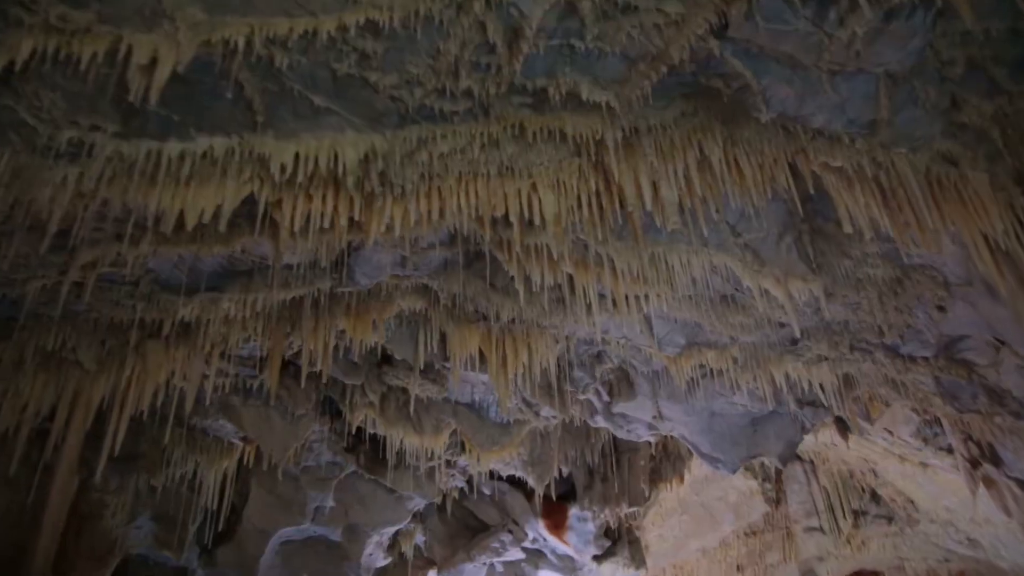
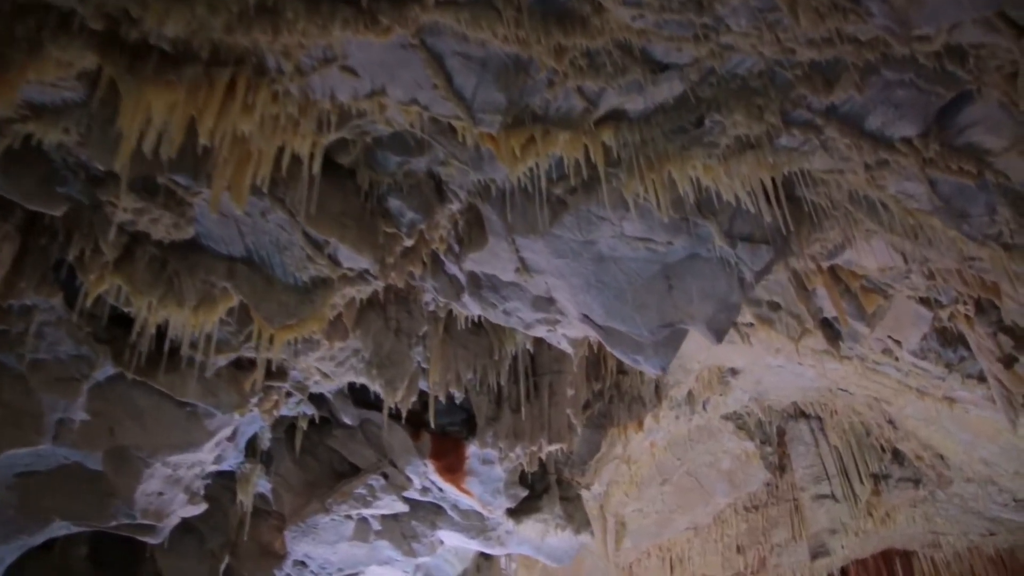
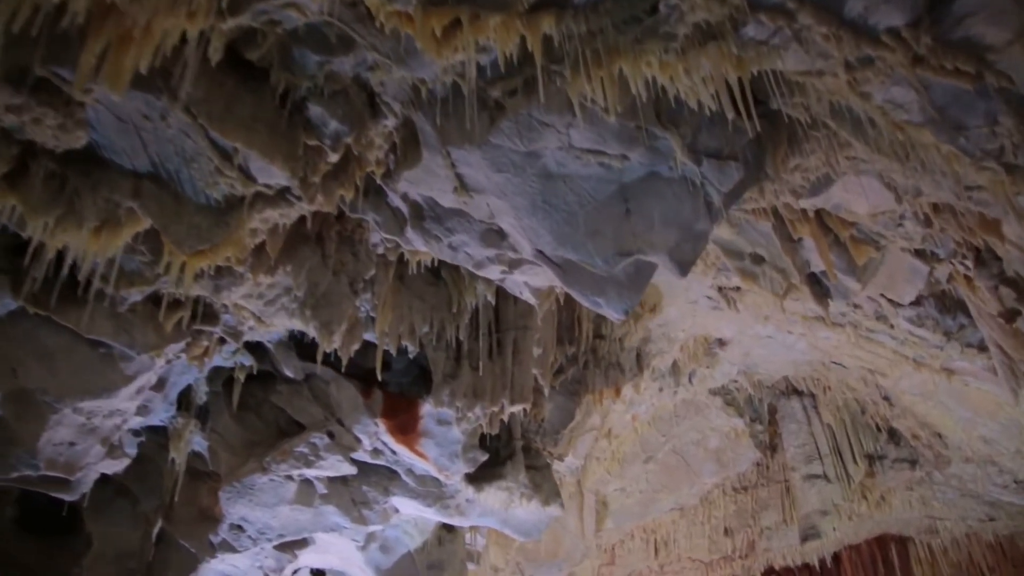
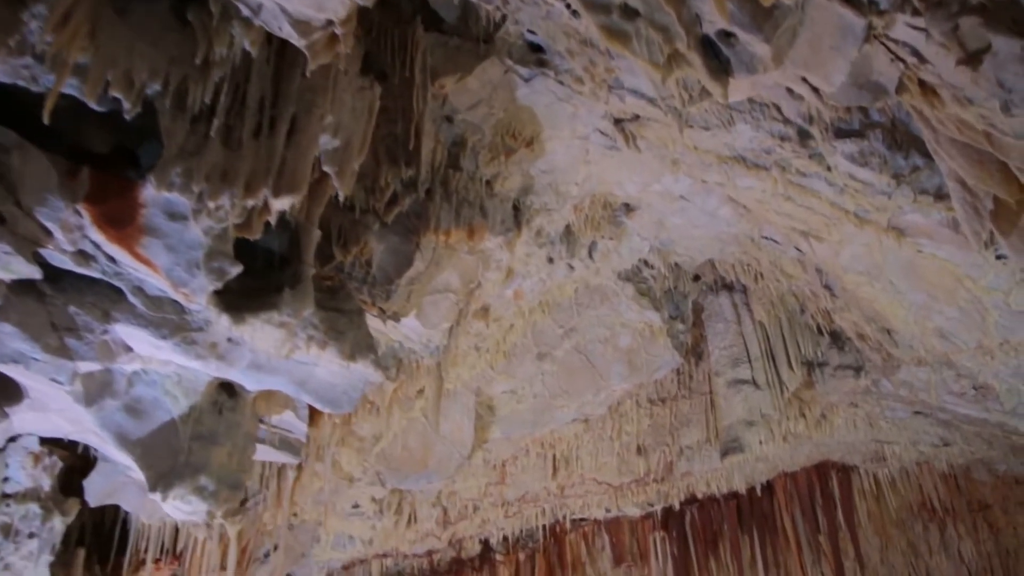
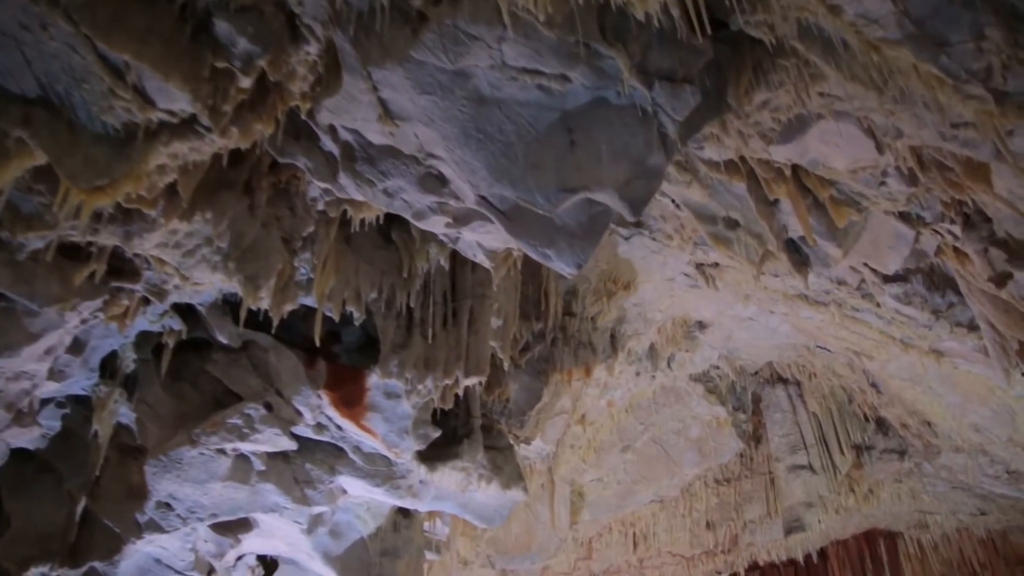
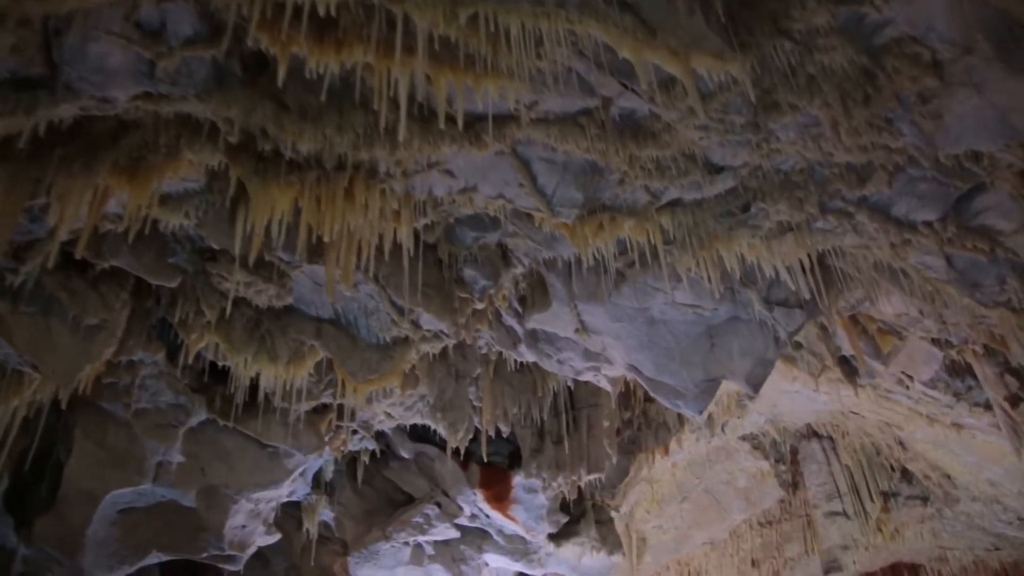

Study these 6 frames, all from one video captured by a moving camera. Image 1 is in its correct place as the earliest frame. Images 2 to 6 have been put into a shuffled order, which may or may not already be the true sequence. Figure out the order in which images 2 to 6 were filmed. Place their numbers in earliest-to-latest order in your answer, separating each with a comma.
6, 2, 3, 5, 4
